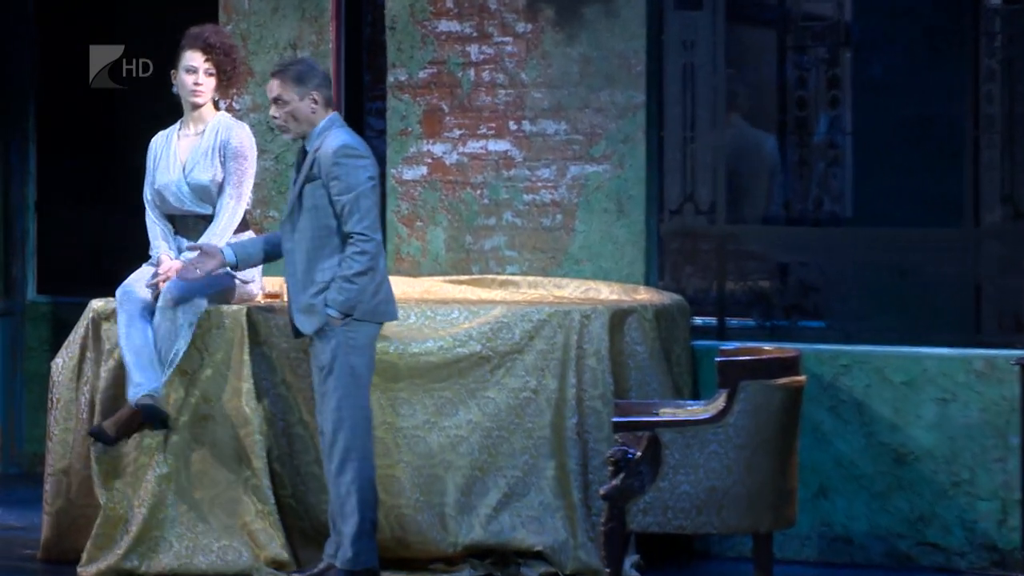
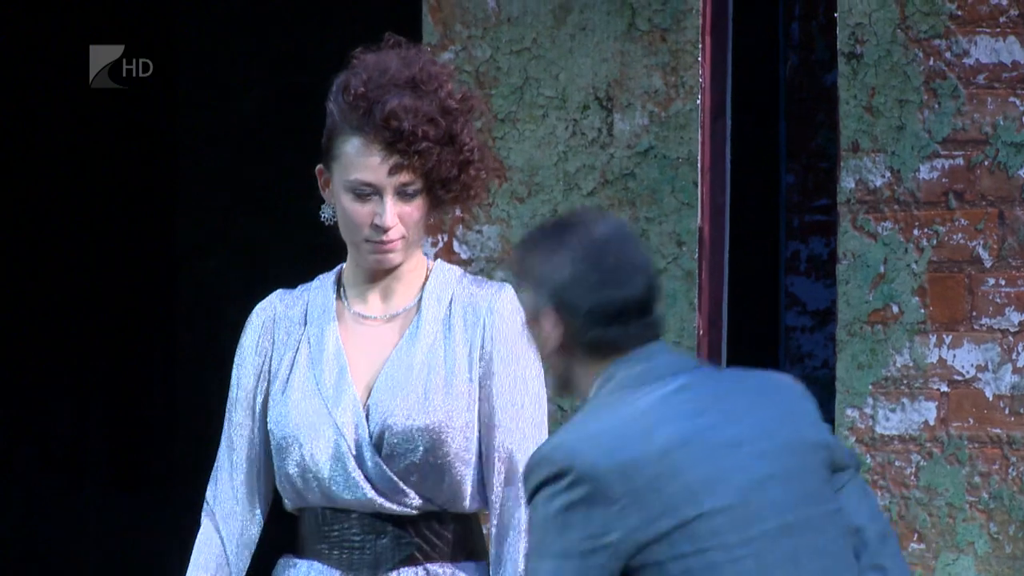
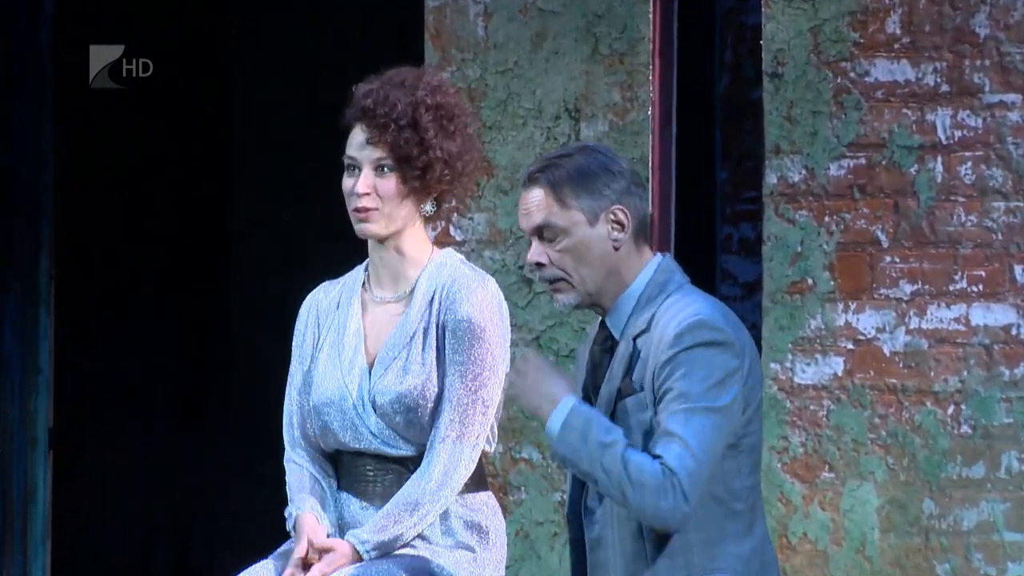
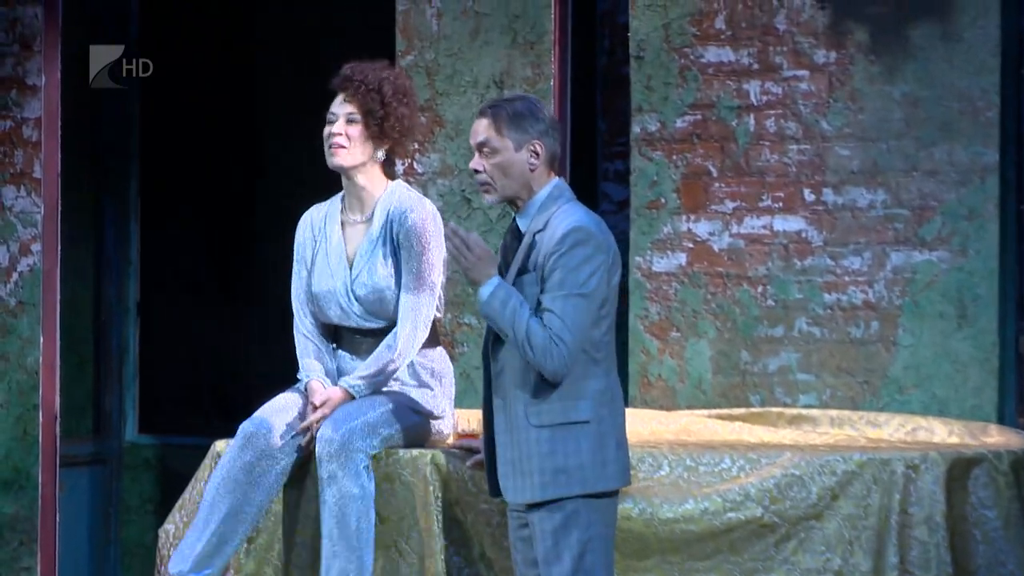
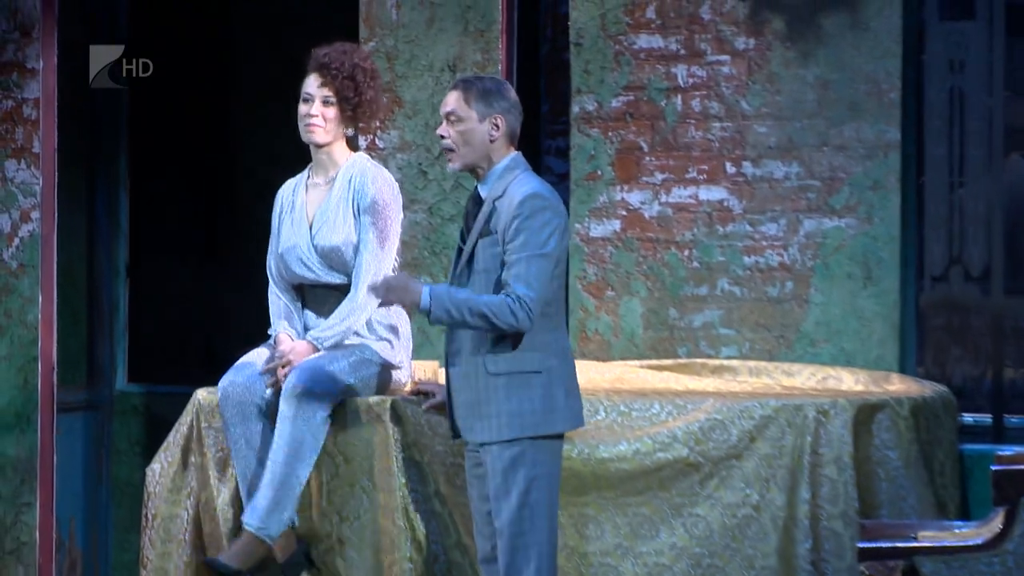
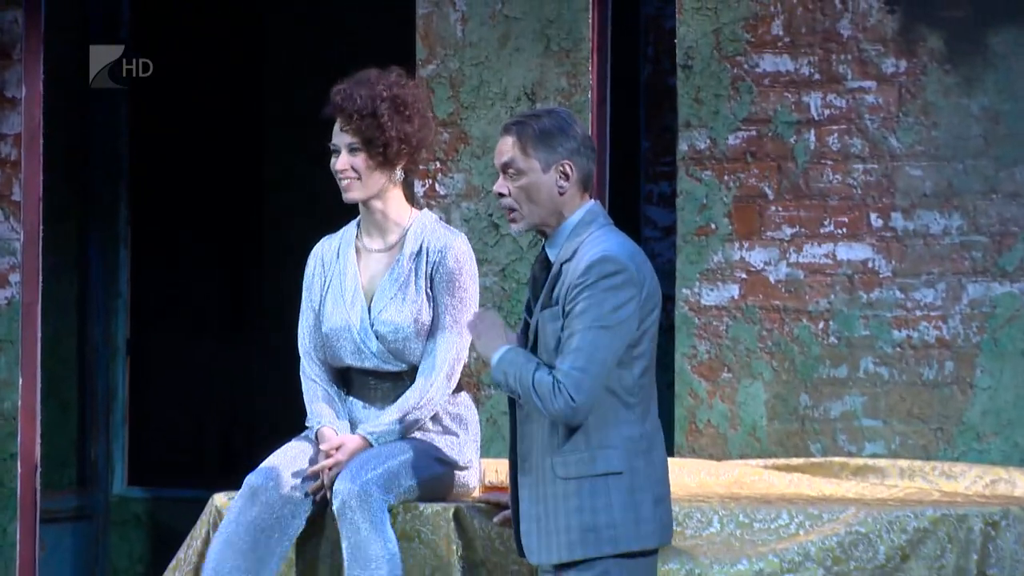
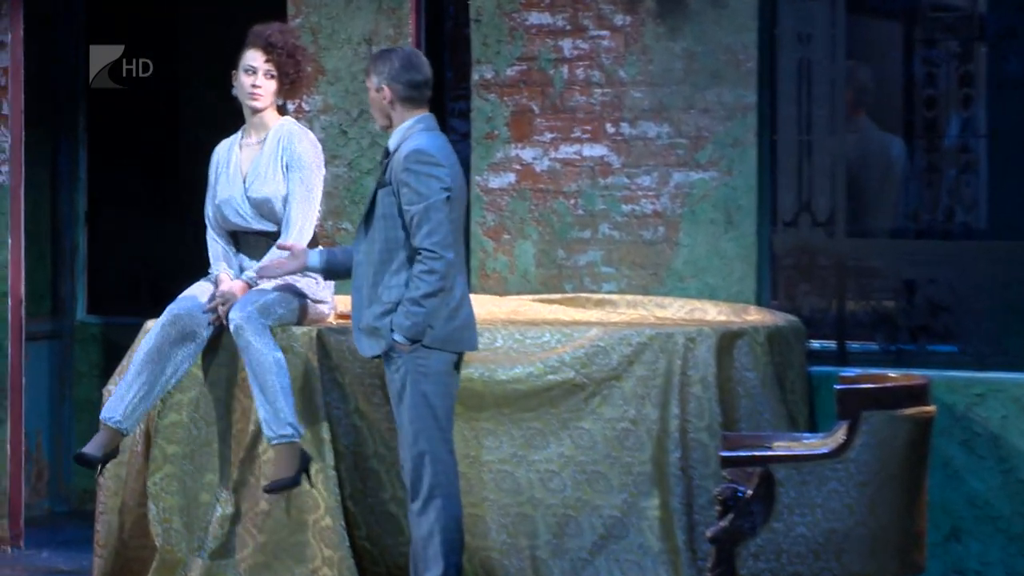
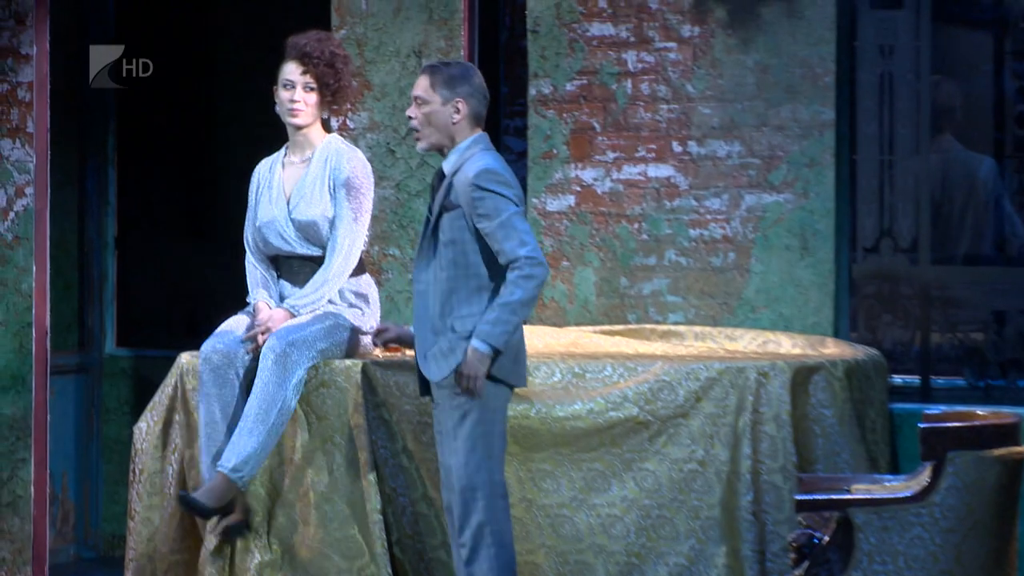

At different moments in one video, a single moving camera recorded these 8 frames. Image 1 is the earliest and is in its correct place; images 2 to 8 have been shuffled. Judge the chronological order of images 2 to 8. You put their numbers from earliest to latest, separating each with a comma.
7, 8, 5, 4, 6, 3, 2
